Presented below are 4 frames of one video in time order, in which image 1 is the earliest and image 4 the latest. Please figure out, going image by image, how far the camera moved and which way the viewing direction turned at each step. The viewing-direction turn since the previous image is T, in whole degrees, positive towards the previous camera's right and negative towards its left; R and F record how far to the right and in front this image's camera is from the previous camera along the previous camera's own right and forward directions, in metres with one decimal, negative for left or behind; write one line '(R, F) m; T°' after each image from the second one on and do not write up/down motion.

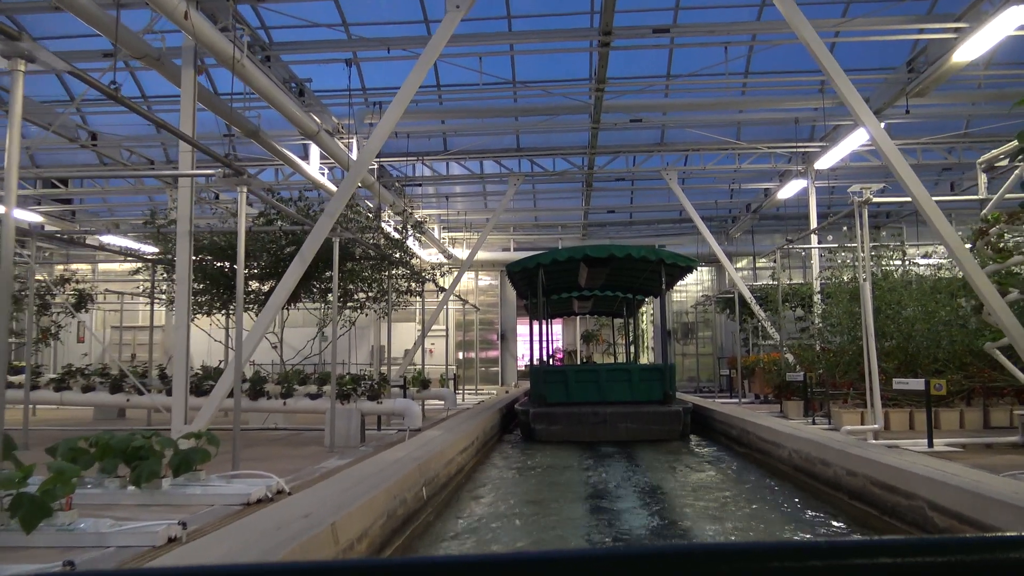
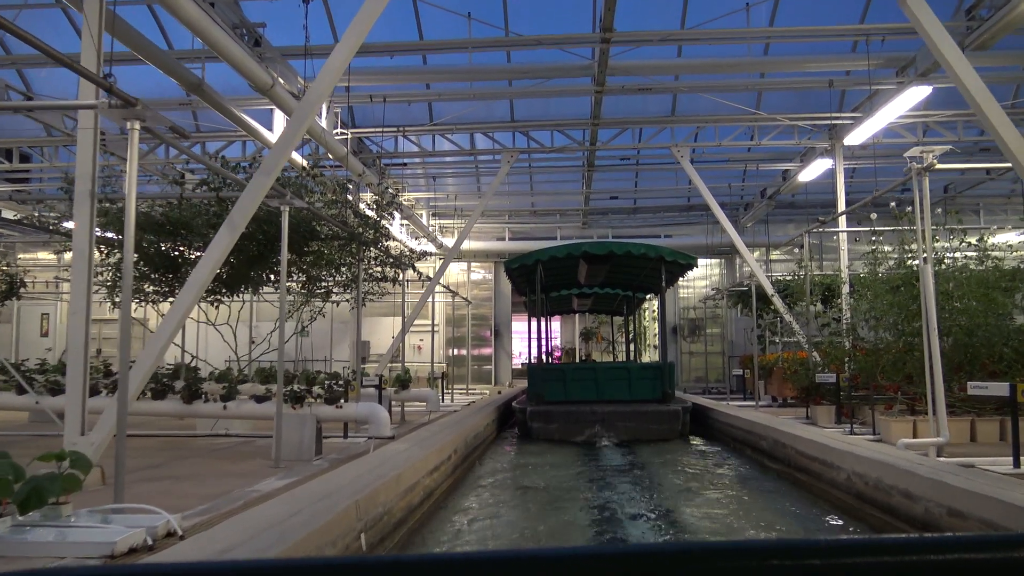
(+0.1, +1.5) m; 0°
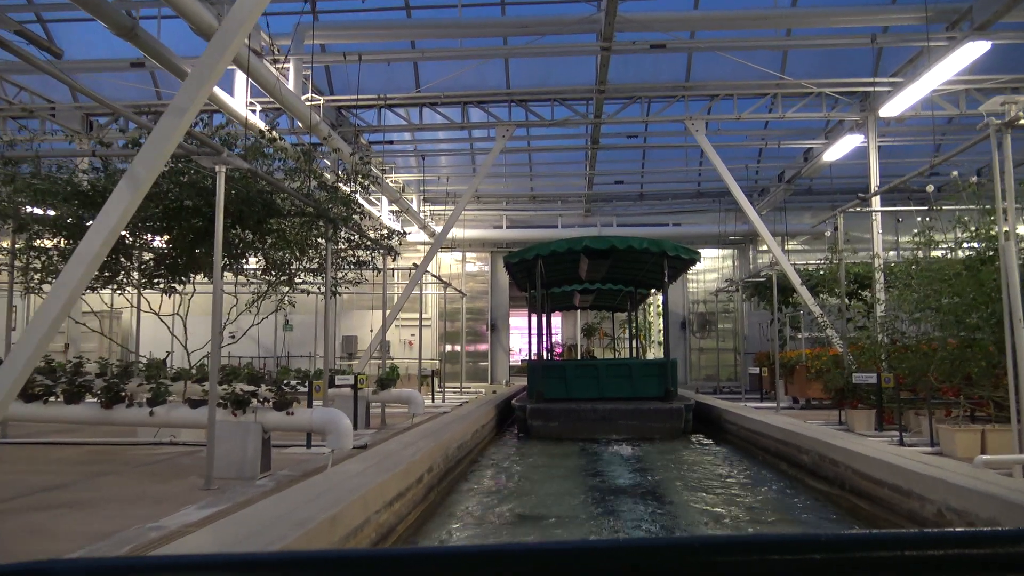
(+0.1, +1.3) m; 0°
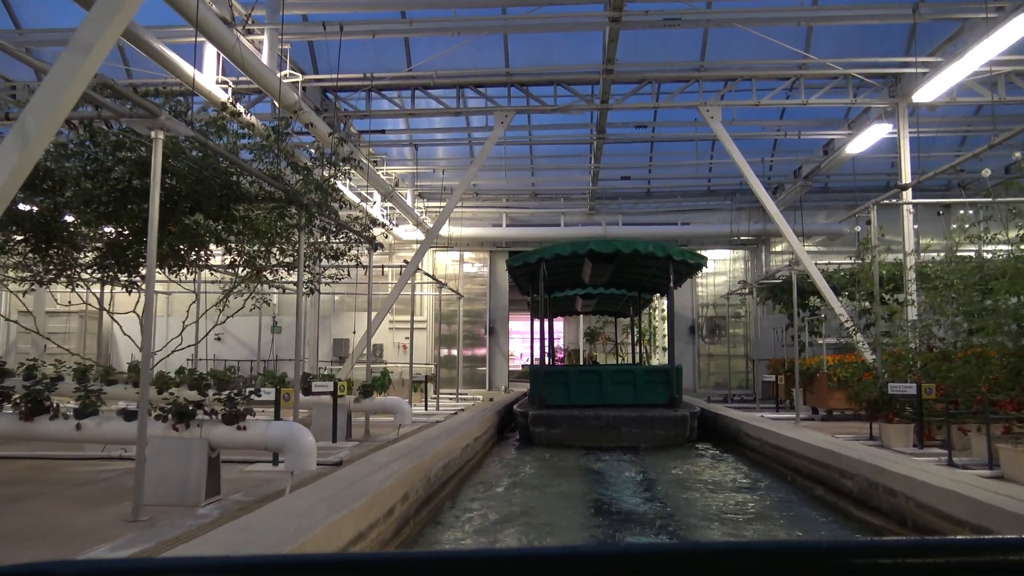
(0.0, +0.9) m; 0°
